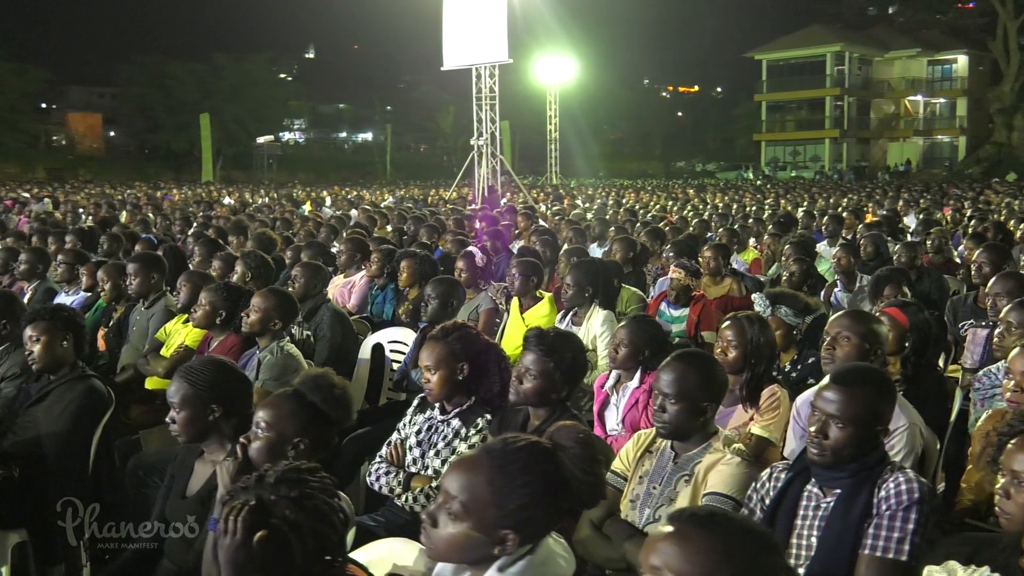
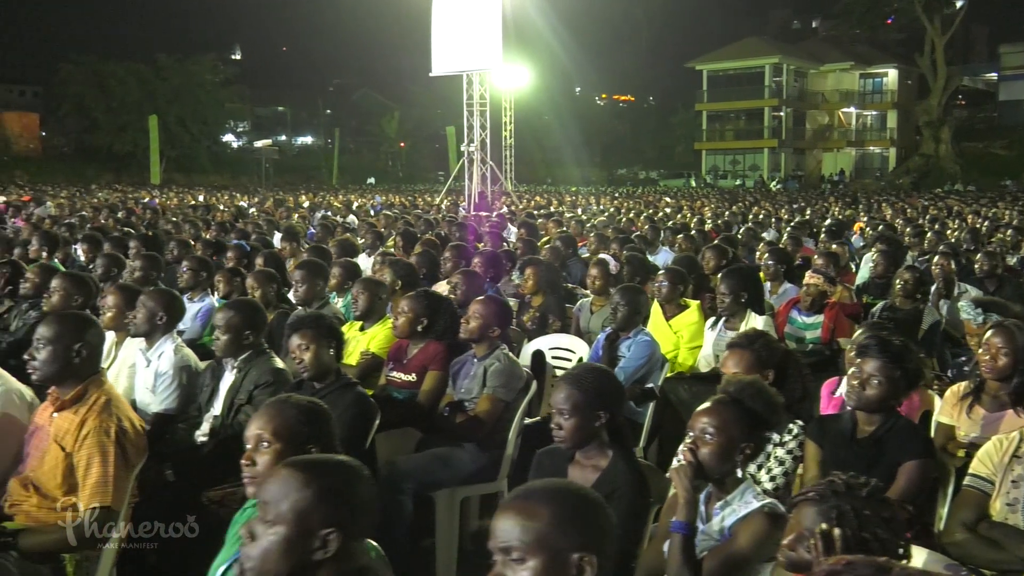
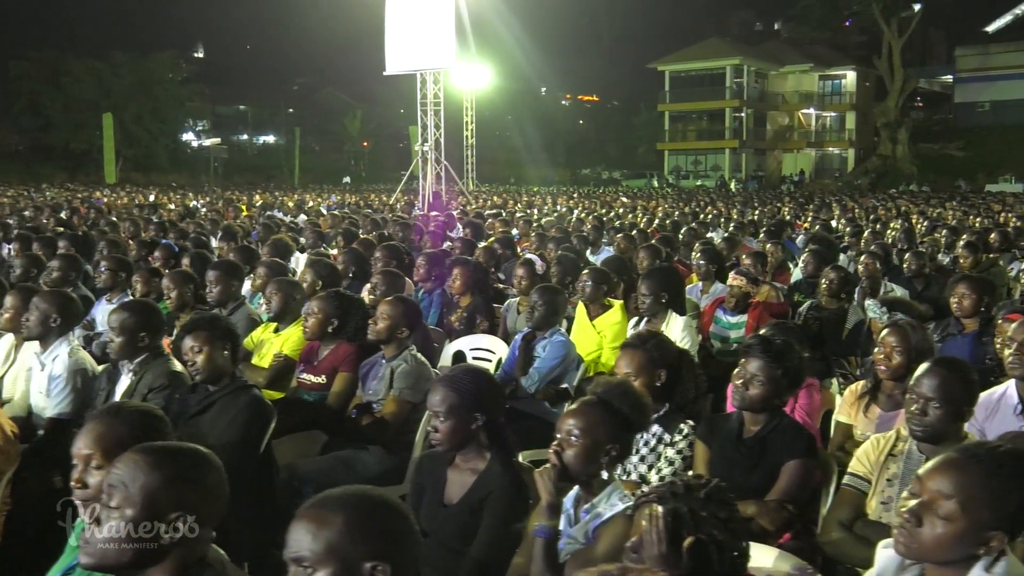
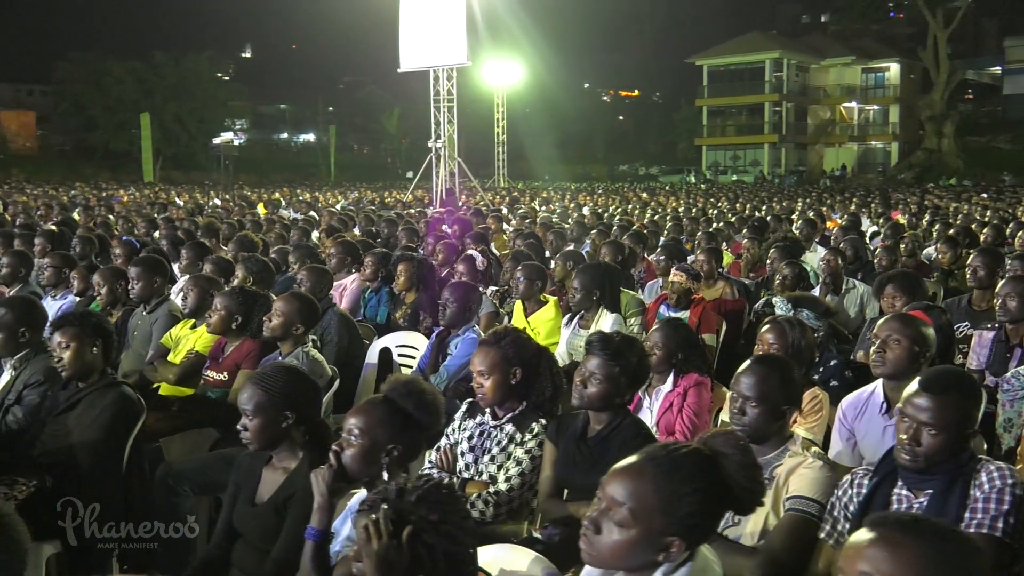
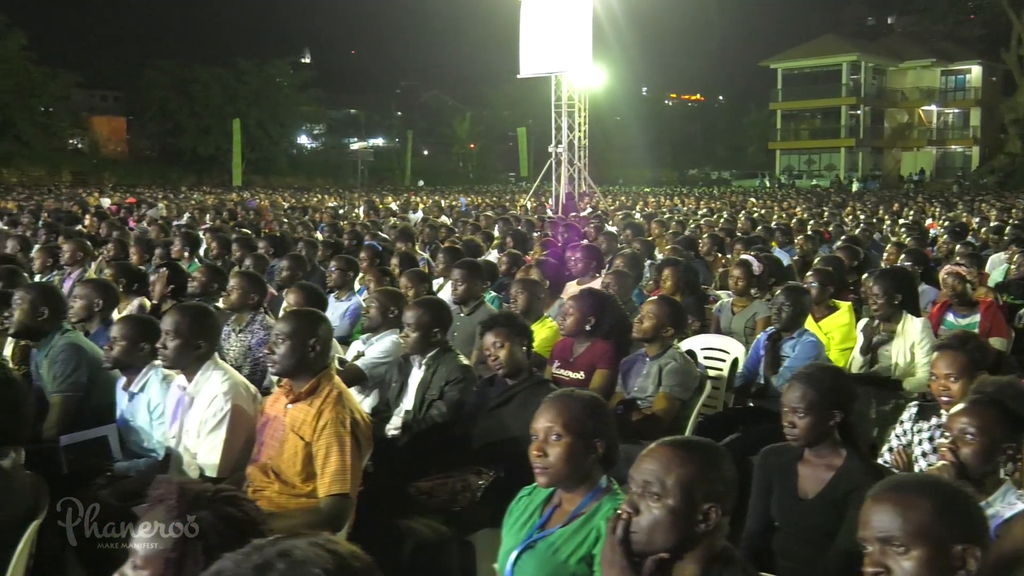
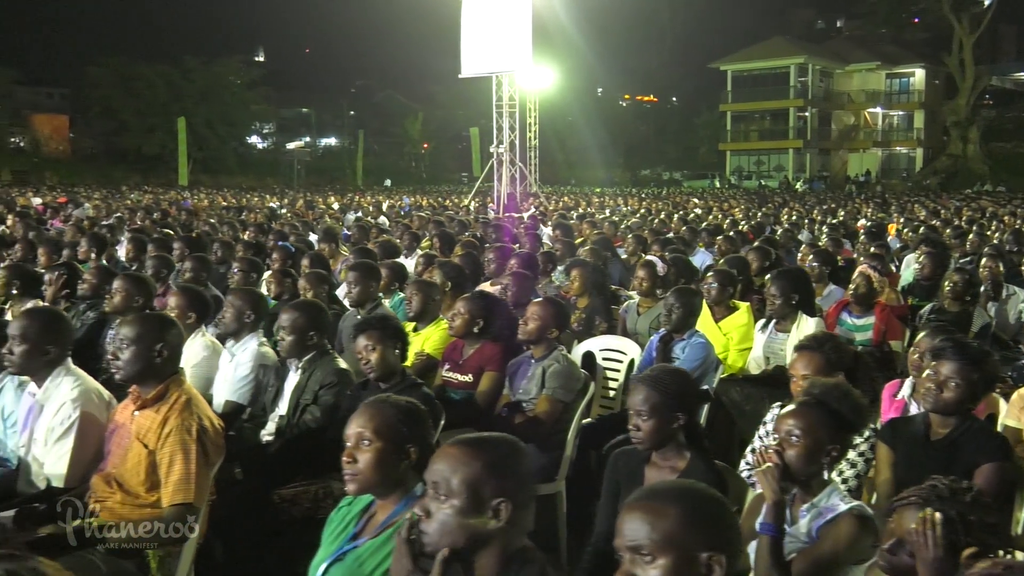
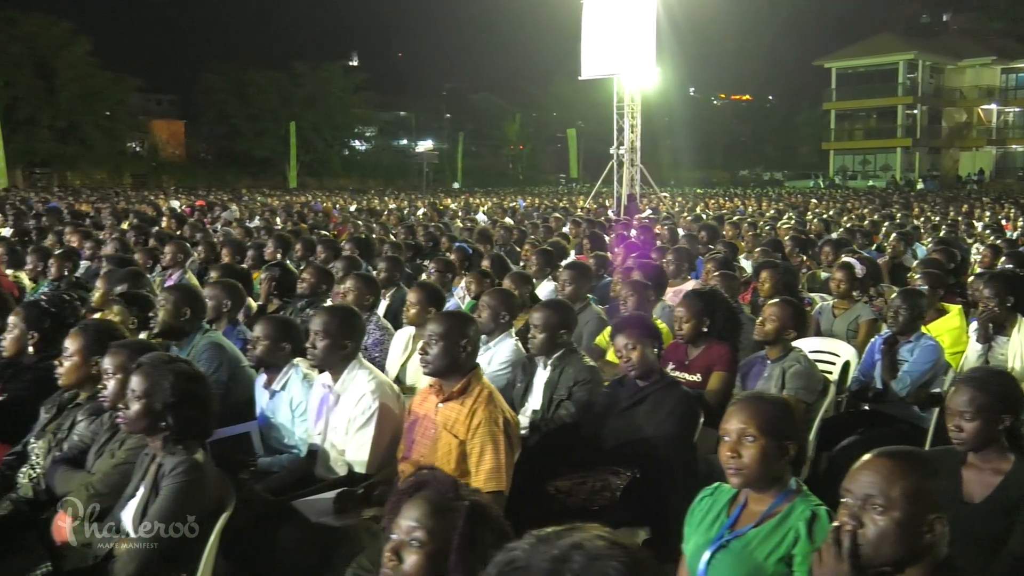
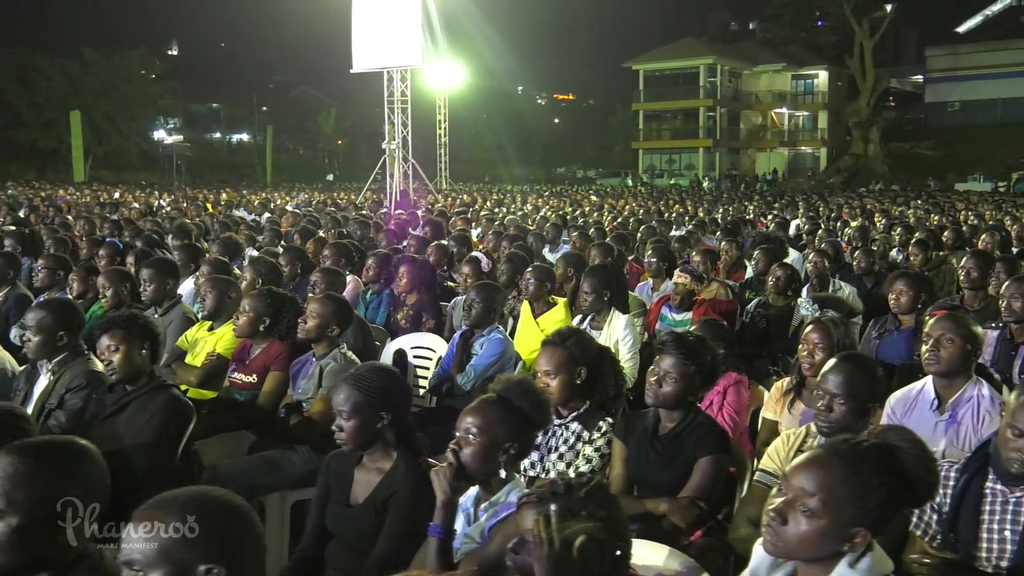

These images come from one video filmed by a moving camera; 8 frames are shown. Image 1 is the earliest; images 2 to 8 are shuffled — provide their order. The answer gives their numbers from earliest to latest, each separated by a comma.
4, 8, 3, 2, 6, 5, 7
